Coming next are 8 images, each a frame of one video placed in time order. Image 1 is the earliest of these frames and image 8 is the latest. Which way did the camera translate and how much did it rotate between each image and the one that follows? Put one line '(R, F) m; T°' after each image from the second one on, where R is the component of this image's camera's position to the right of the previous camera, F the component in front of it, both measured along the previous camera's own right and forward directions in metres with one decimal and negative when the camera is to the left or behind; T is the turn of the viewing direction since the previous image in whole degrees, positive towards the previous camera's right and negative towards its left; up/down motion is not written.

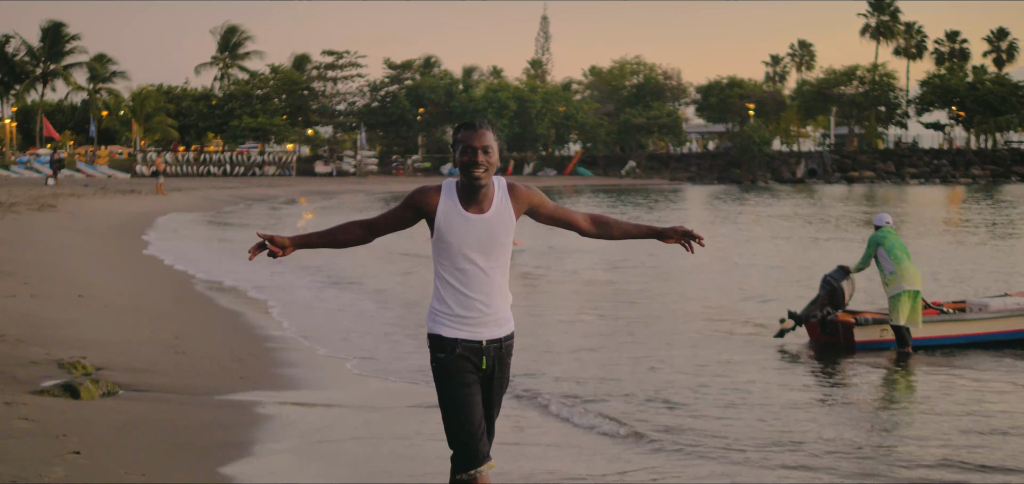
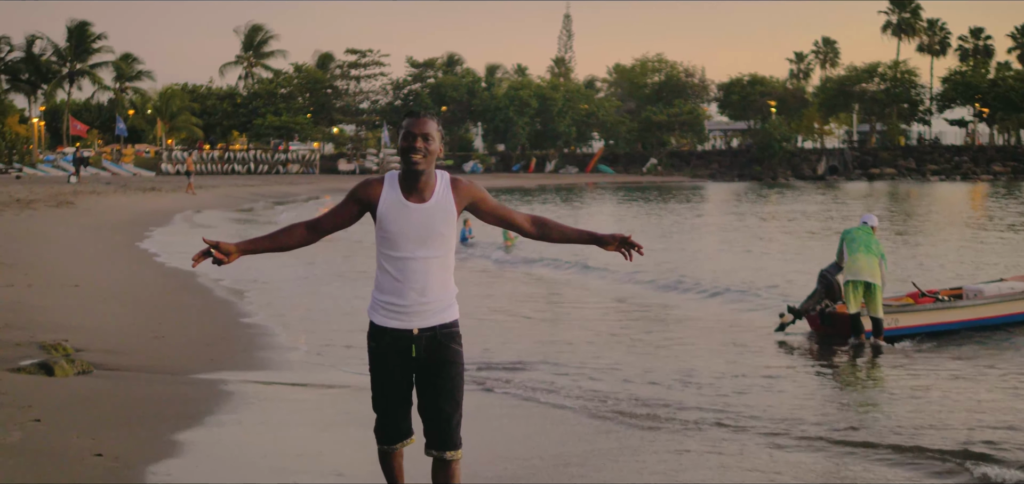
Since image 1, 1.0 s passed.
(+0.6, -0.4) m; -2°
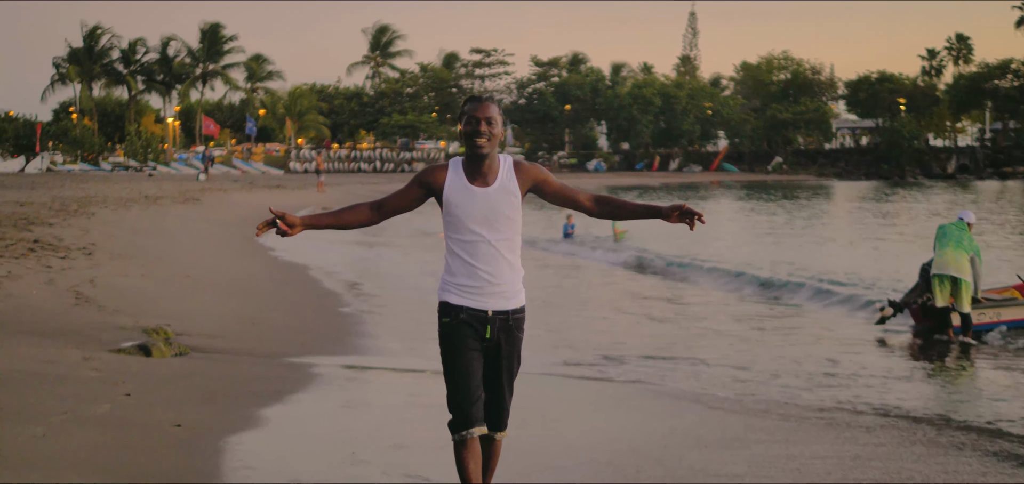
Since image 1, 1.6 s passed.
(+0.5, -0.3) m; -8°
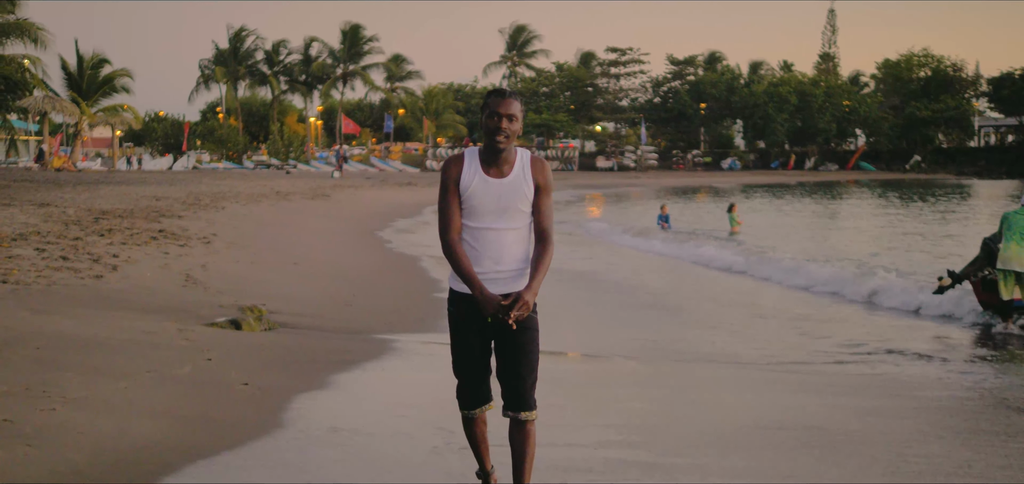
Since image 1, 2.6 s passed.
(+0.7, -0.5) m; -8°
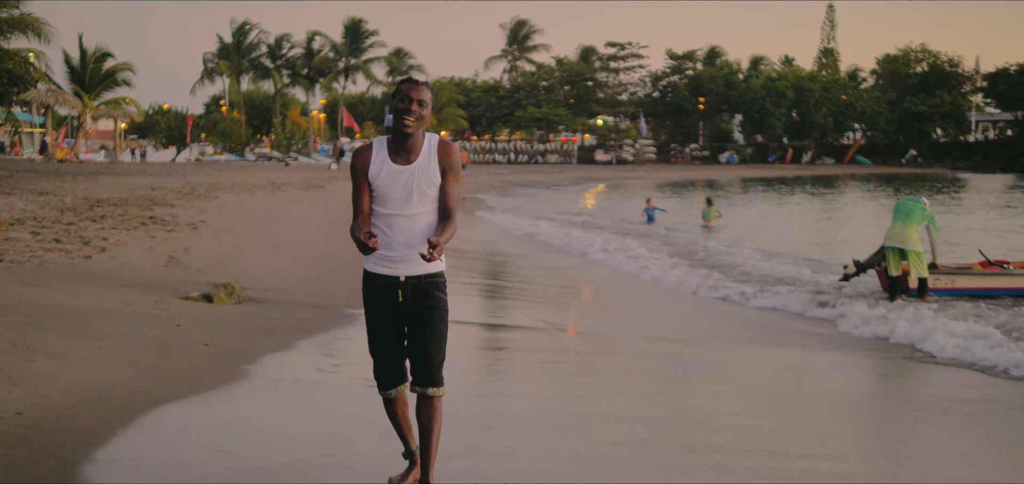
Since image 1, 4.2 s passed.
(+0.6, -0.9) m; 0°
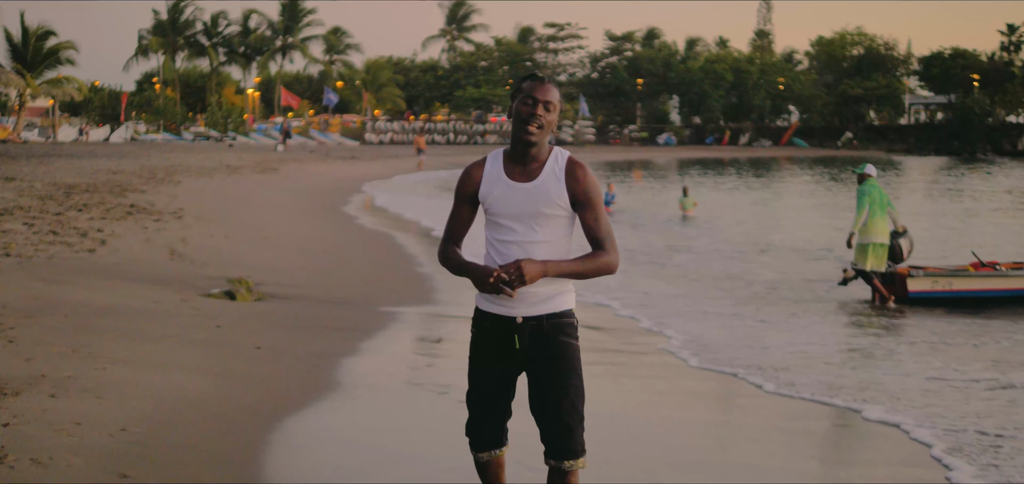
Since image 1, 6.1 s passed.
(-1.0, +0.1) m; +4°
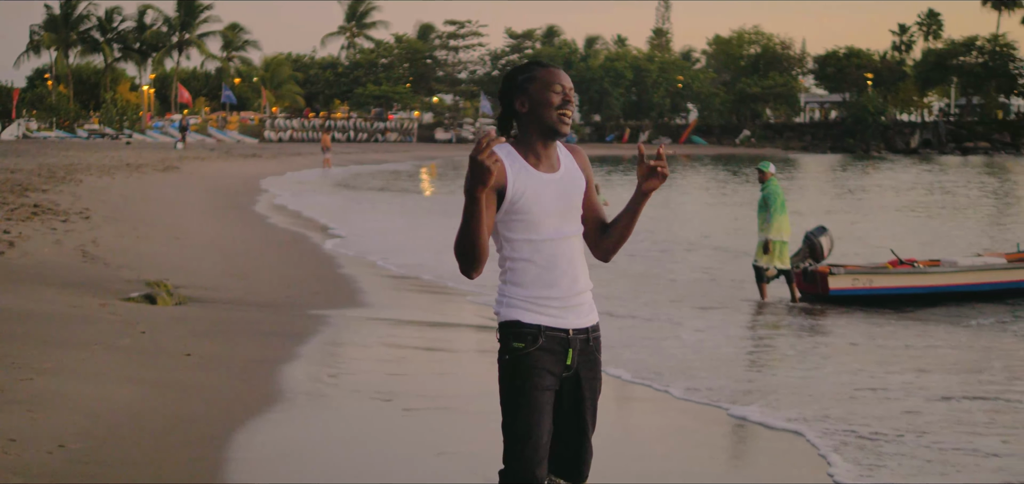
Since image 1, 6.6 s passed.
(-0.3, +0.2) m; +6°
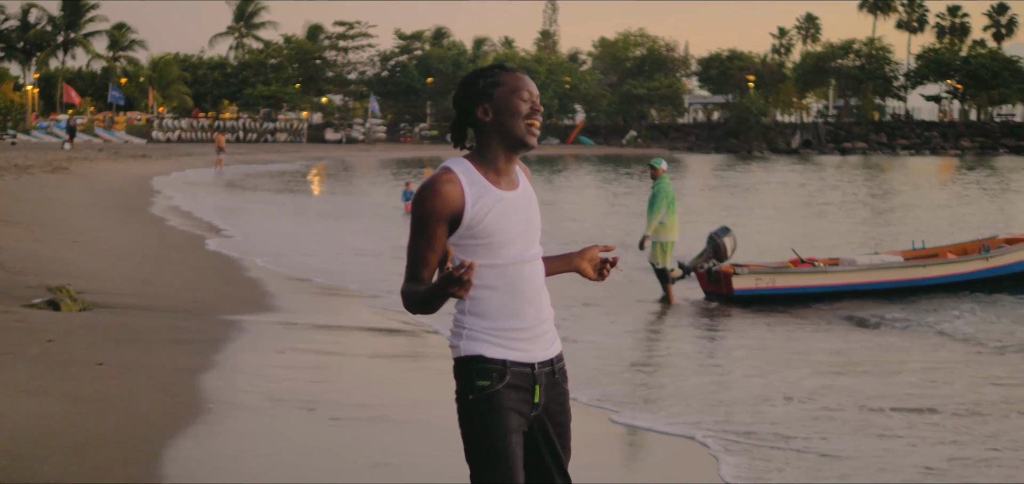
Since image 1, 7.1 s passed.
(-0.2, 0.0) m; +6°
